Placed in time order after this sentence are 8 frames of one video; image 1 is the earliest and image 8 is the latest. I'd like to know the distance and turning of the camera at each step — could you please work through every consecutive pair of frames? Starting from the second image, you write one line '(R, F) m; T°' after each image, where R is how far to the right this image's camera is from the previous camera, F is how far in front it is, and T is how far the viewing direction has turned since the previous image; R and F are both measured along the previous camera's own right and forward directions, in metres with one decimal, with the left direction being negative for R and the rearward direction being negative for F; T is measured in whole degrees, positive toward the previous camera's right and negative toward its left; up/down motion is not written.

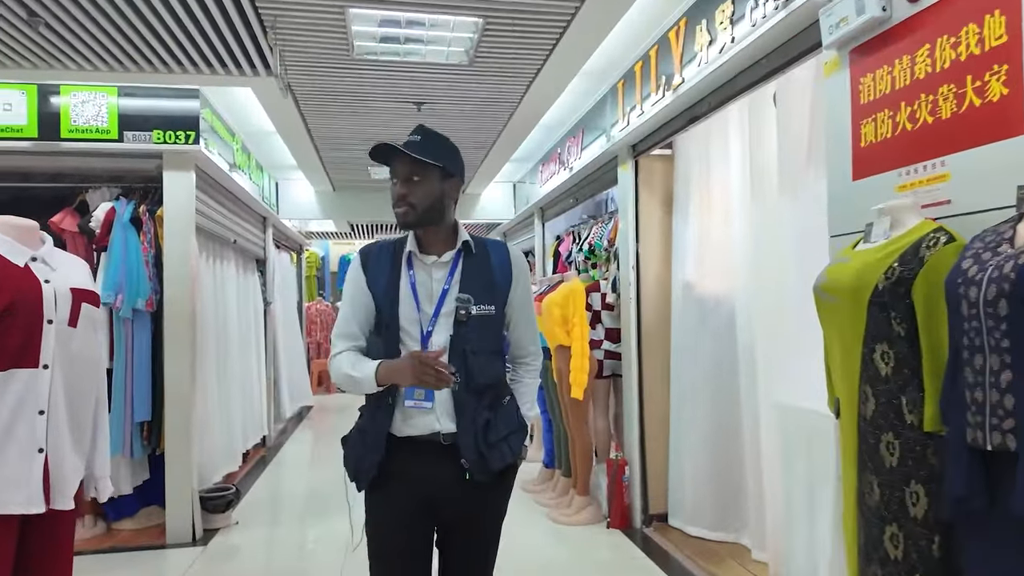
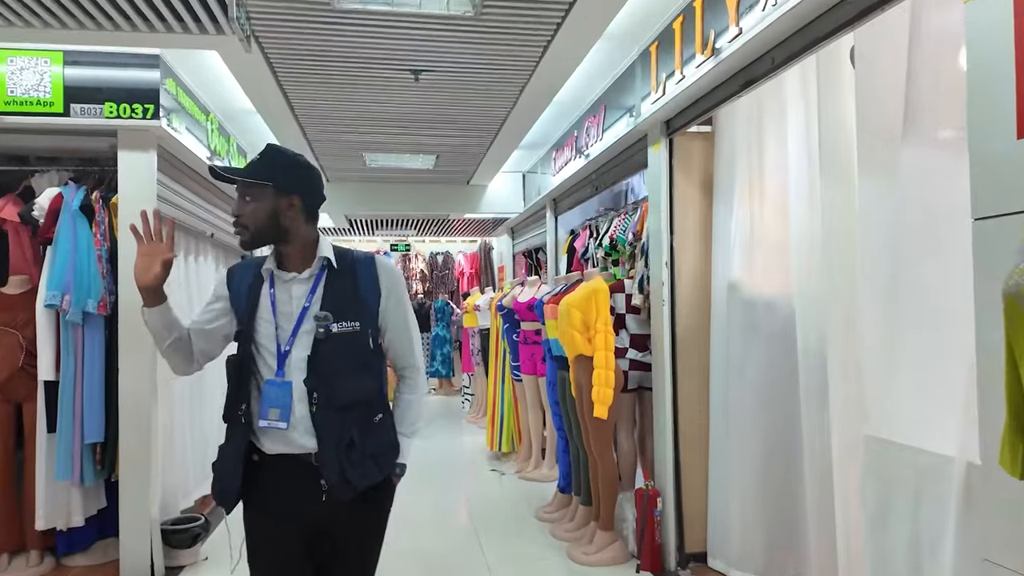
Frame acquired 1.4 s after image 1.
(0.0, +0.6) m; 0°
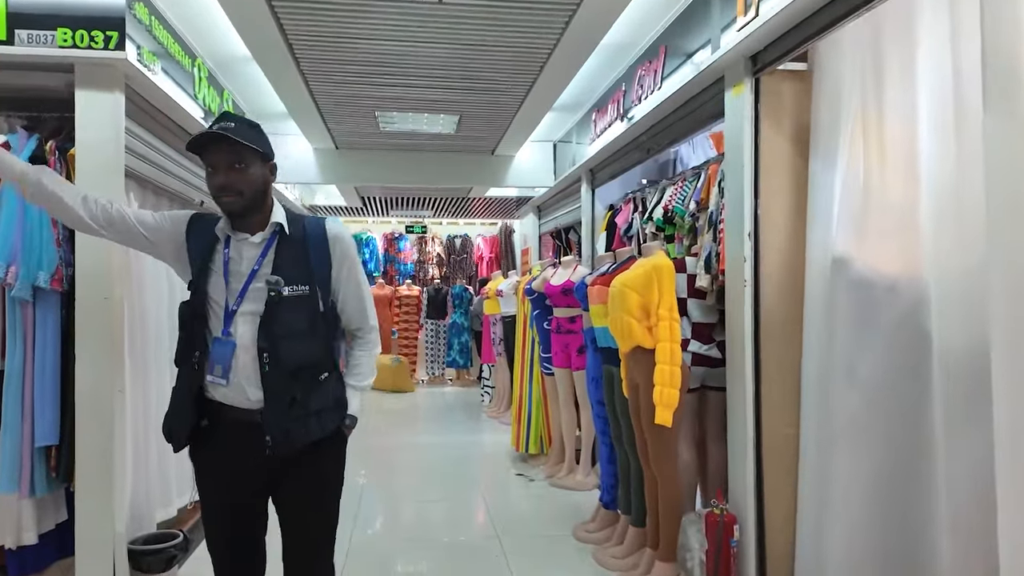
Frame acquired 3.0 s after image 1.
(-0.1, +0.6) m; -1°
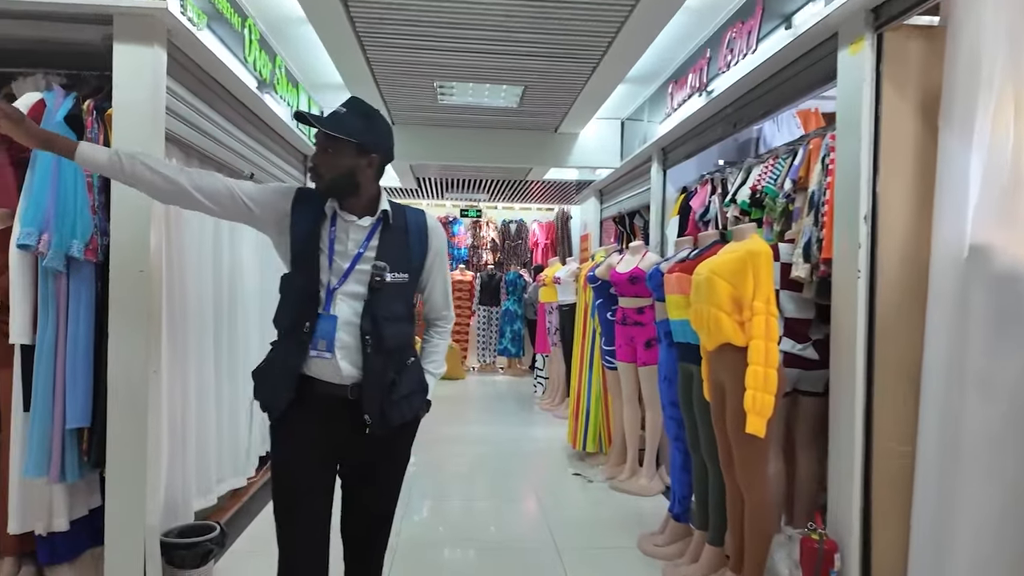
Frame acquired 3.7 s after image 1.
(-0.1, +0.3) m; -4°
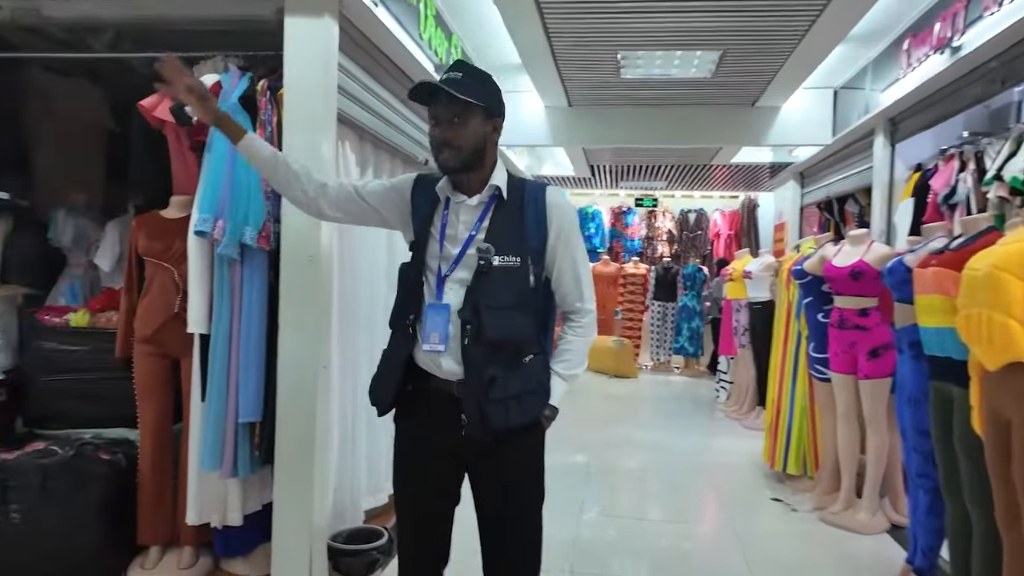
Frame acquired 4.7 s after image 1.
(-0.1, +0.4) m; -13°
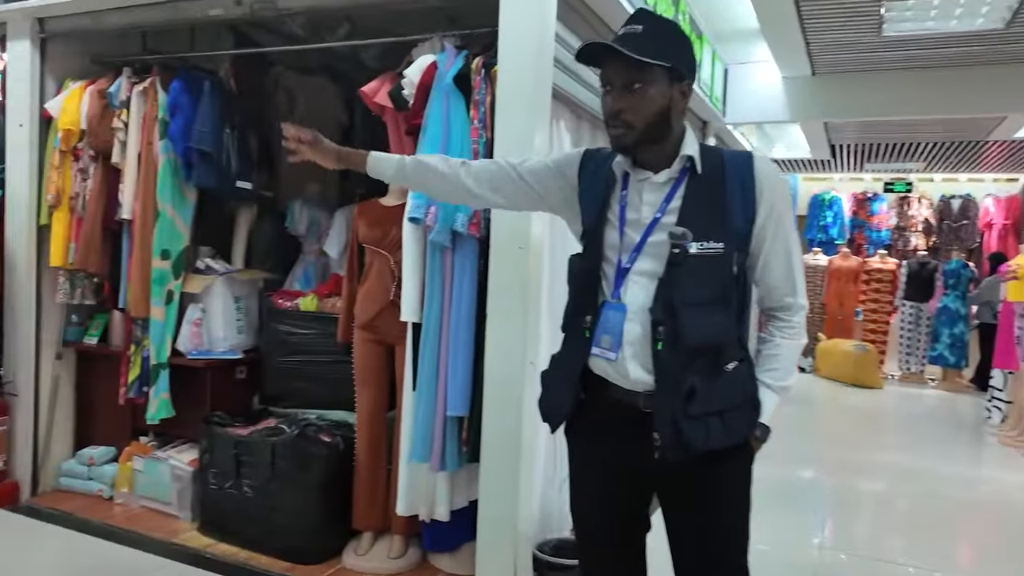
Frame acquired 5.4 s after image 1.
(0.0, +0.2) m; -17°
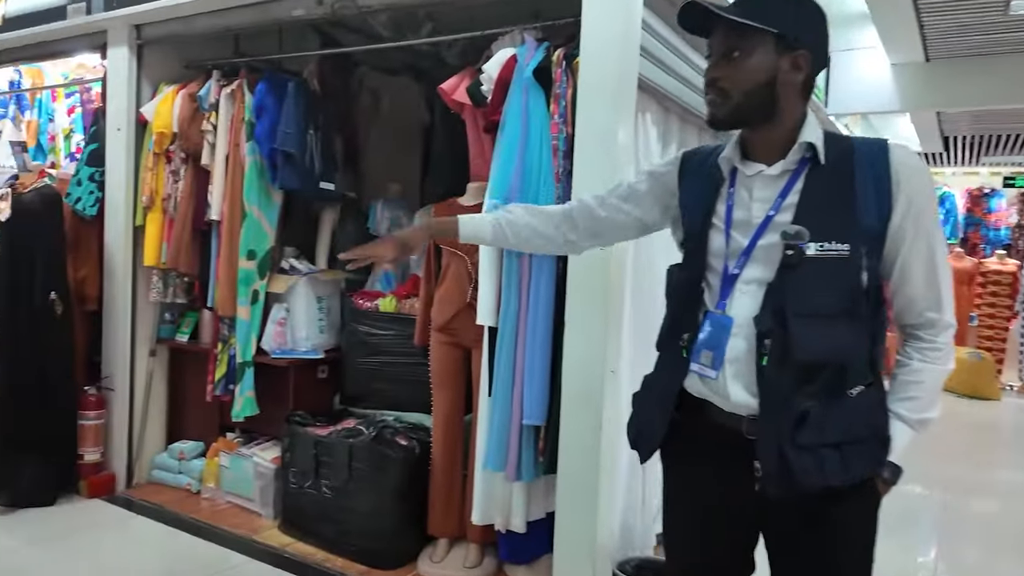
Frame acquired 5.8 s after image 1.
(0.0, +0.1) m; -7°
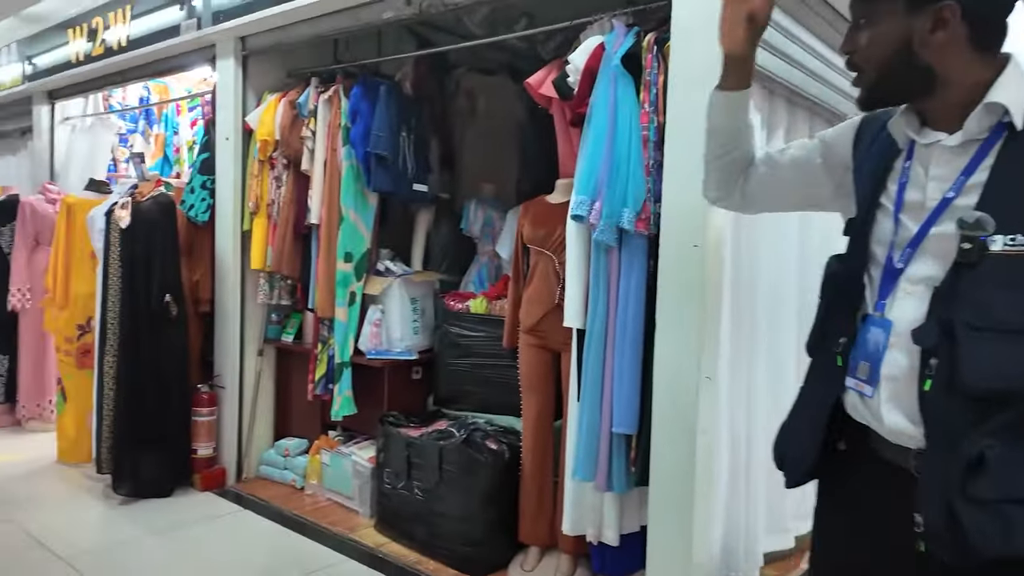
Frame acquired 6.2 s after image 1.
(+0.1, +0.1) m; -9°
